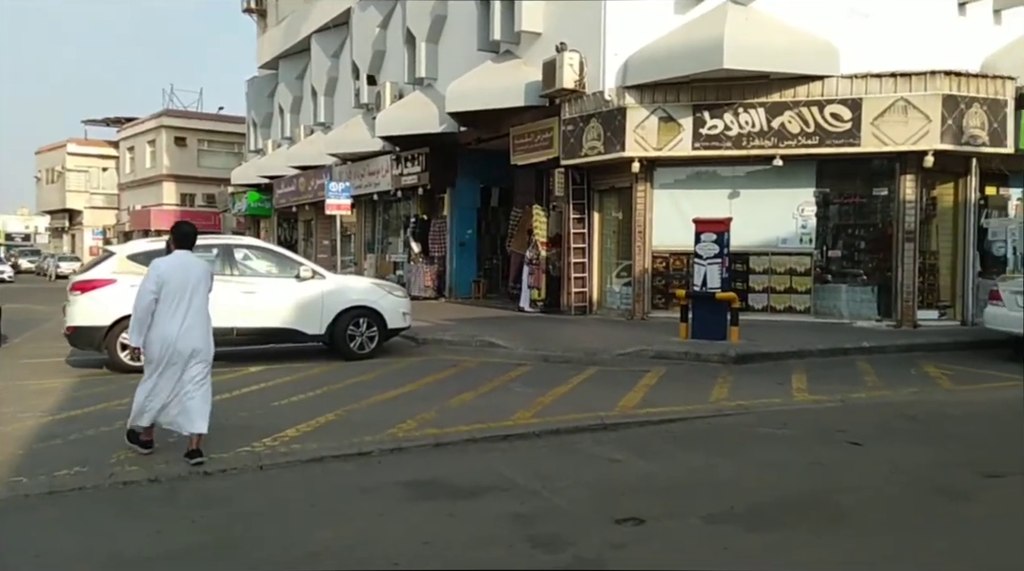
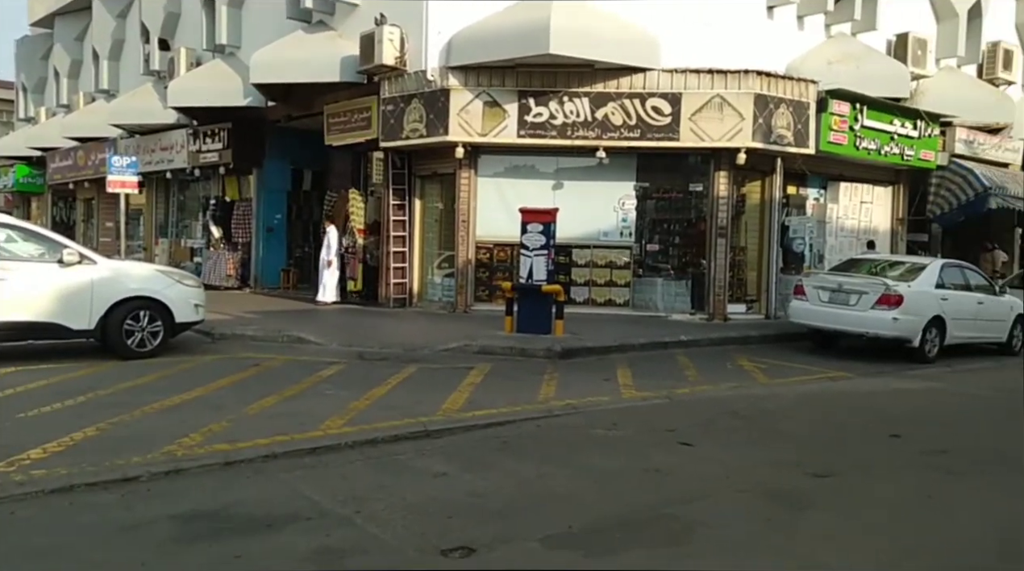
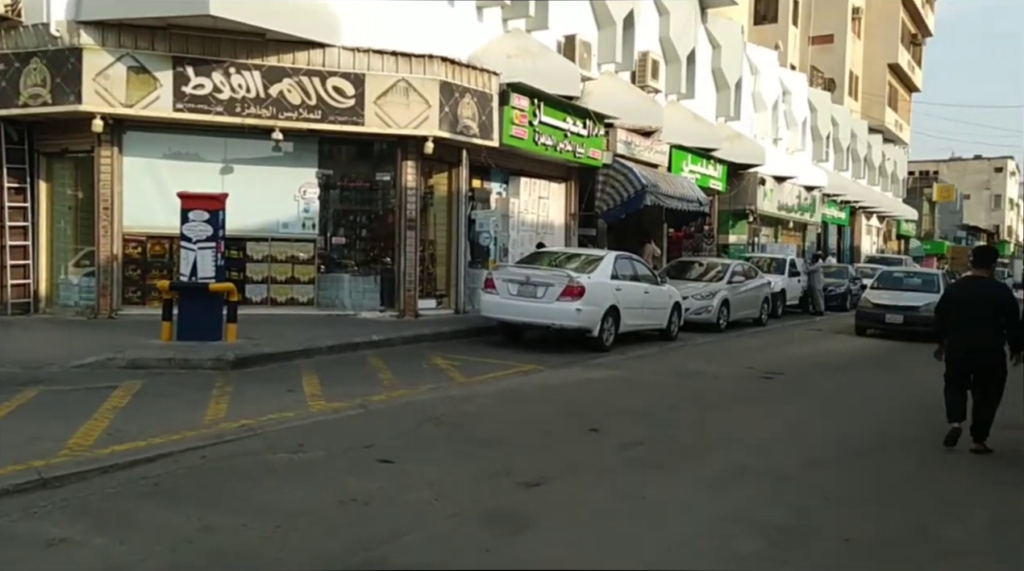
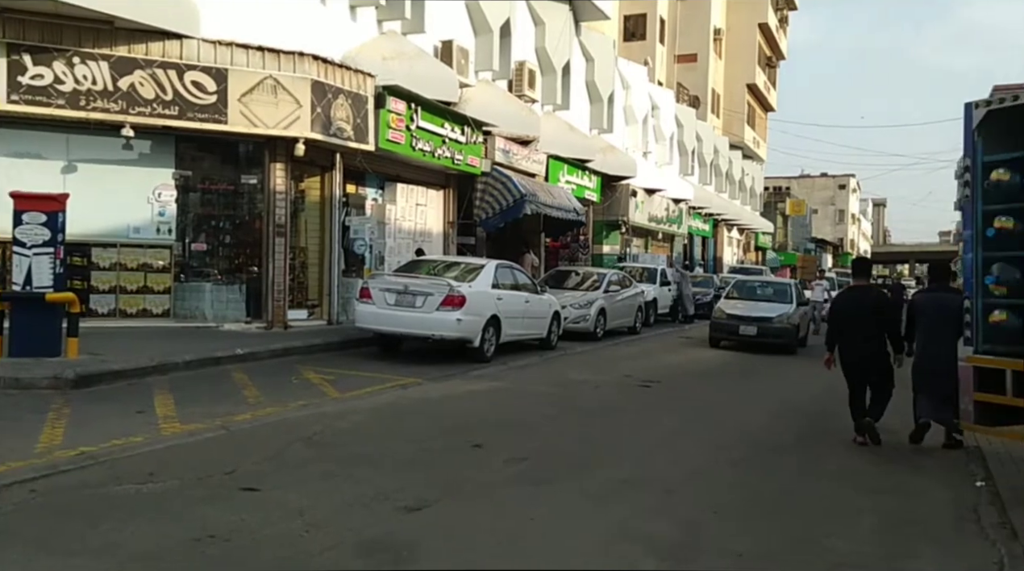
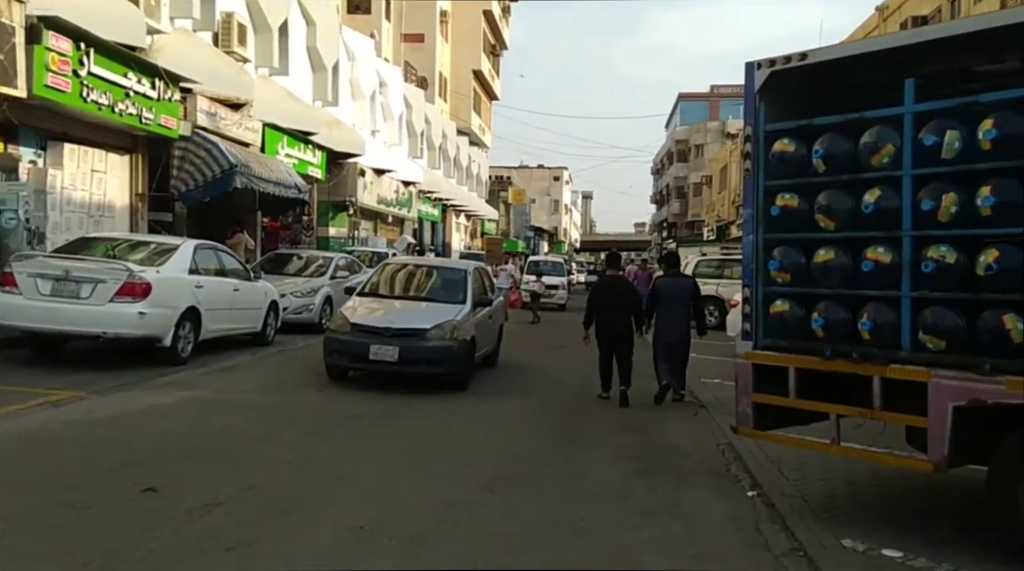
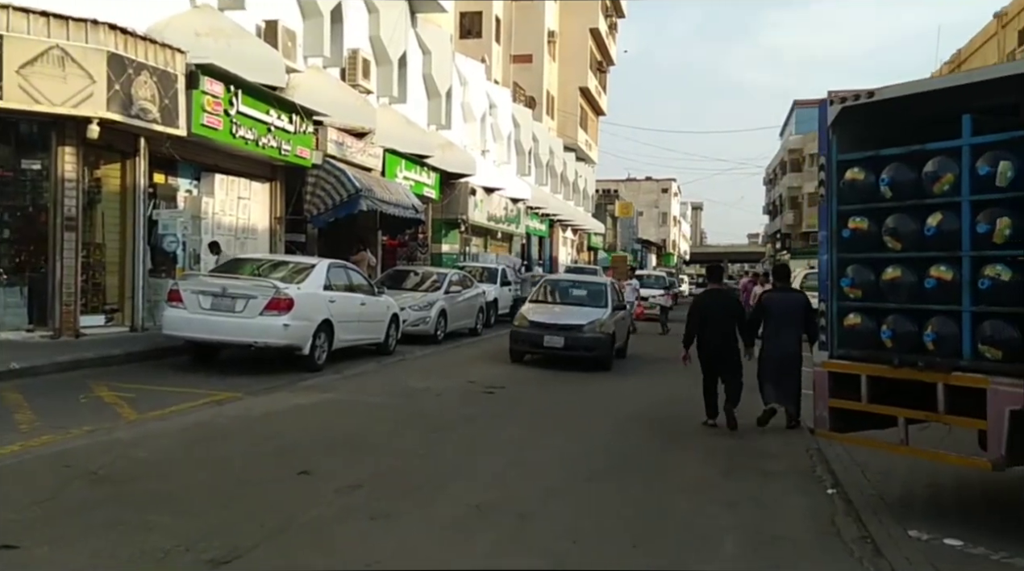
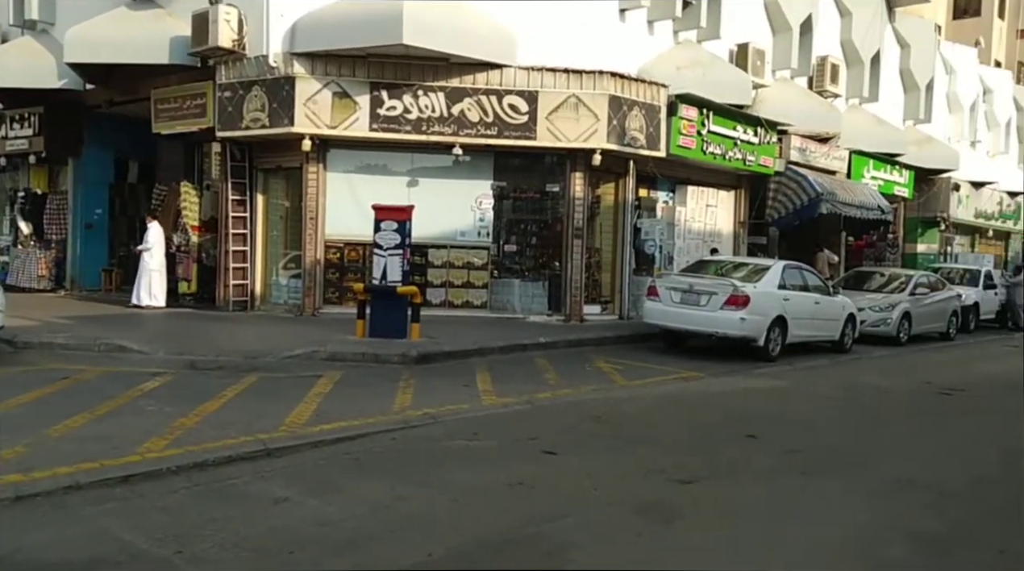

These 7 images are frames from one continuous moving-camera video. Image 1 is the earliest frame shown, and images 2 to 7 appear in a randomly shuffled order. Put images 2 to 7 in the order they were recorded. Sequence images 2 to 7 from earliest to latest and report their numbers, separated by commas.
2, 7, 3, 4, 6, 5
